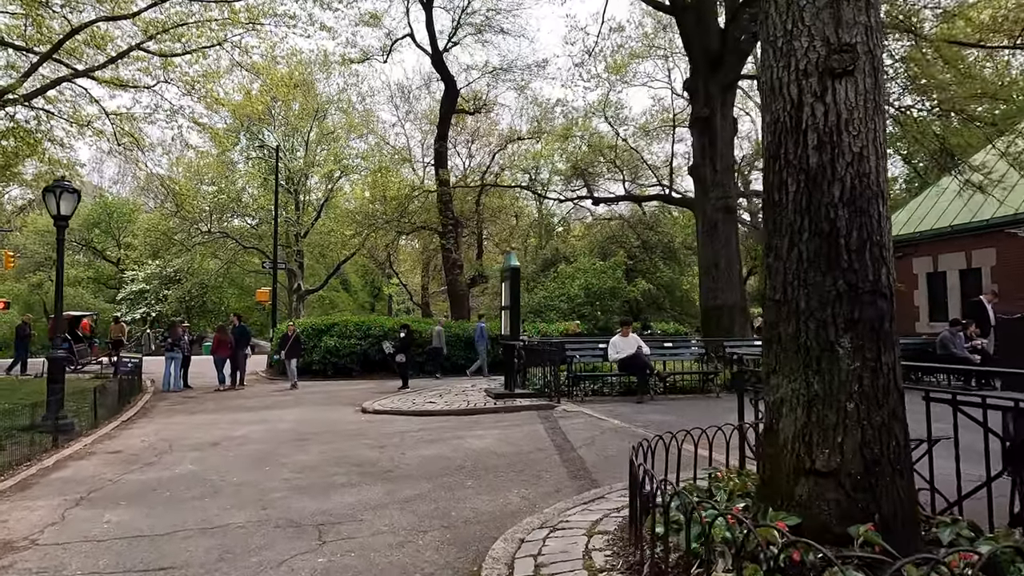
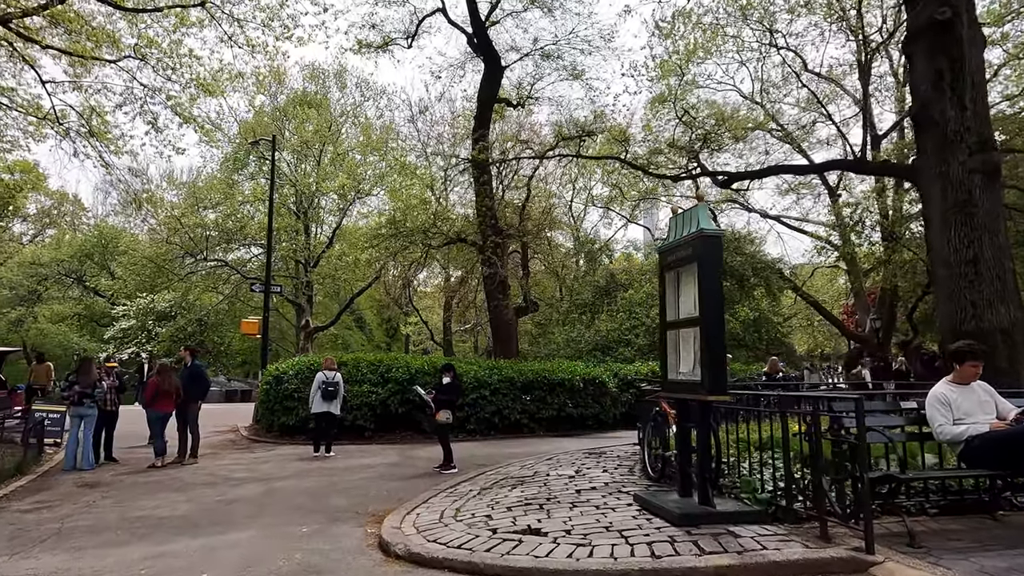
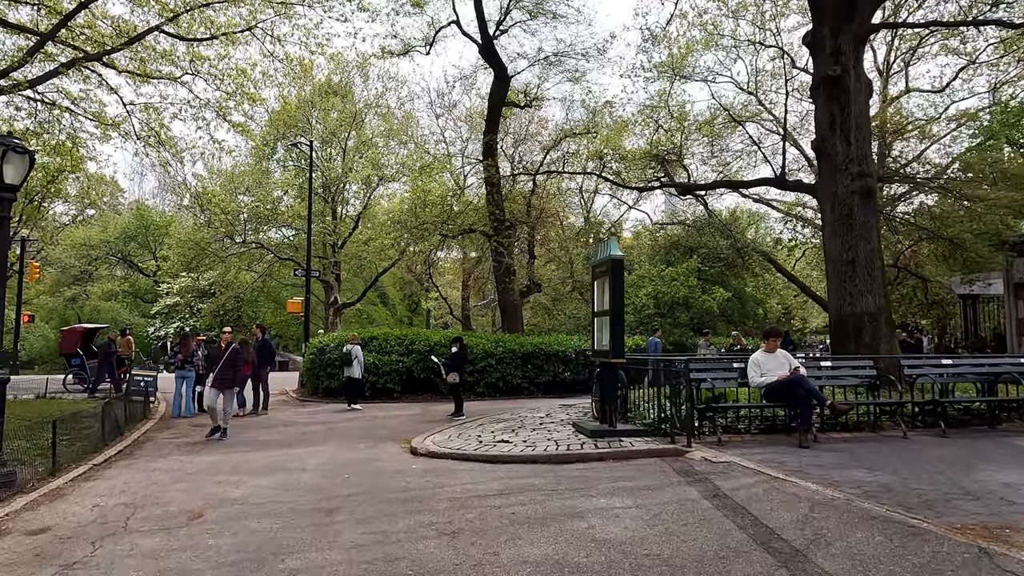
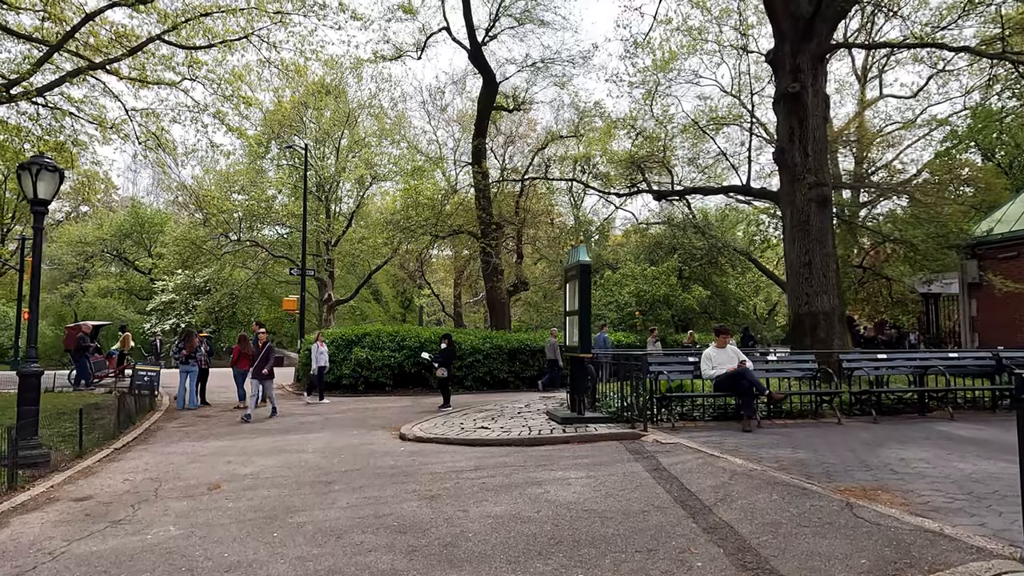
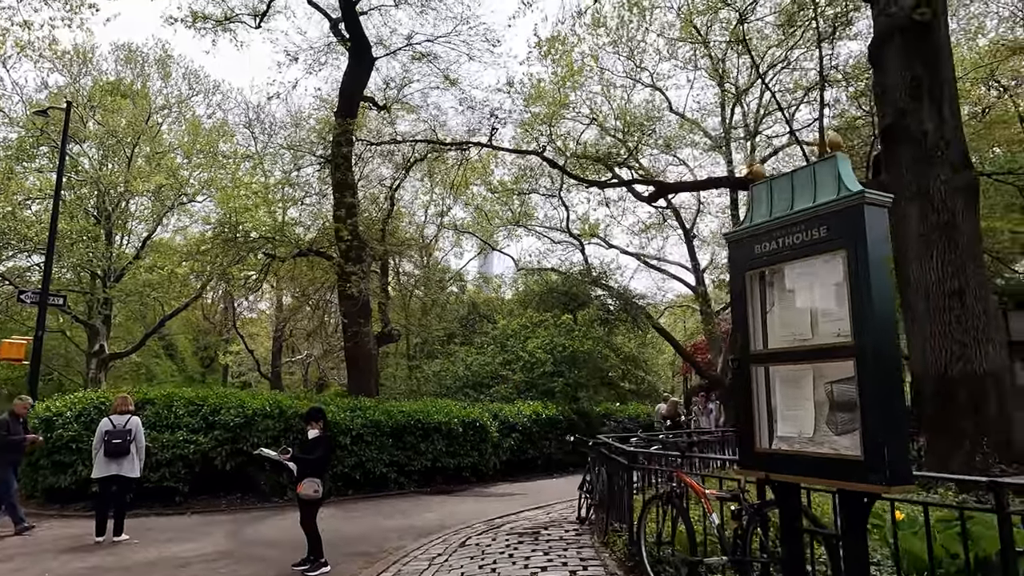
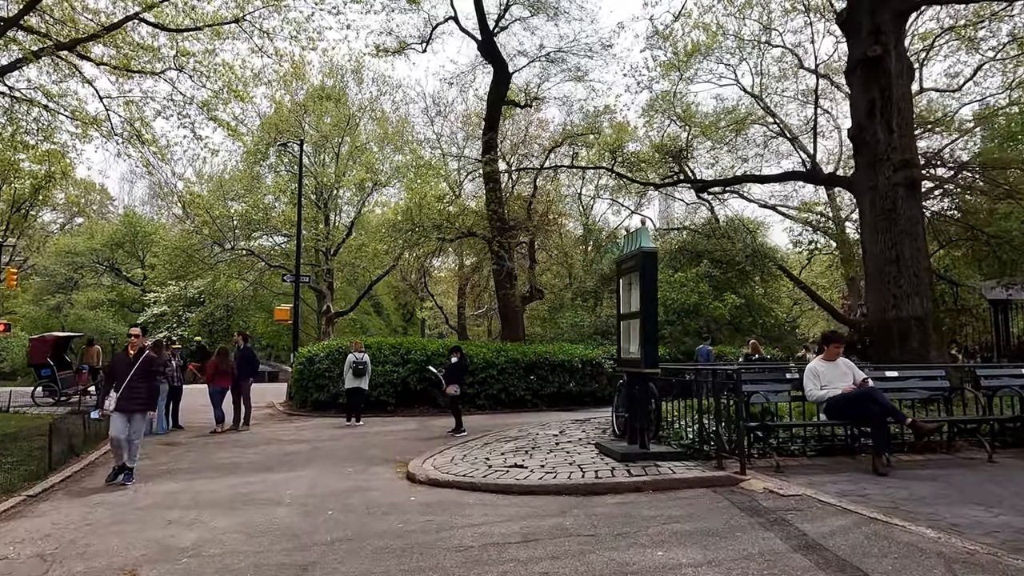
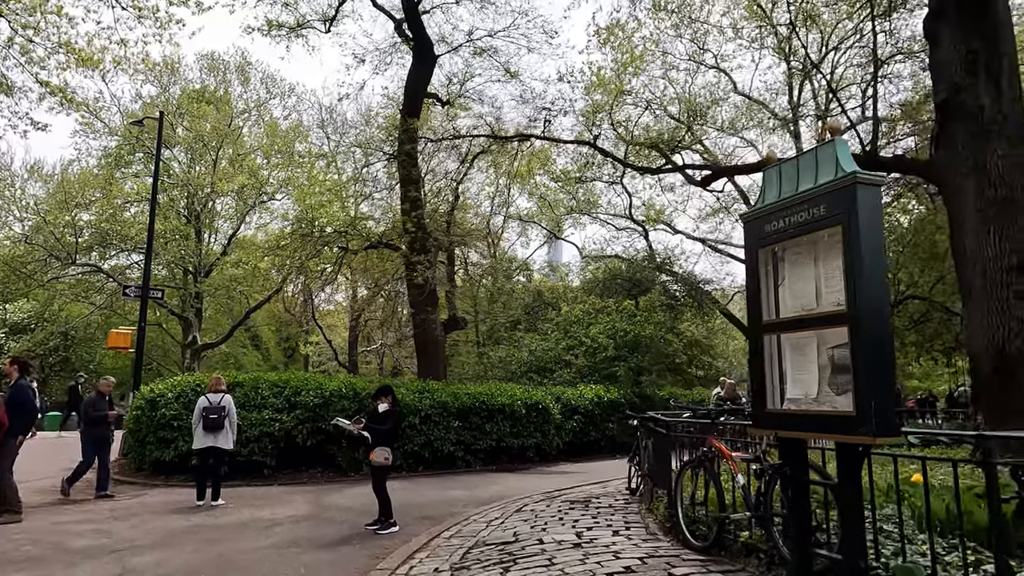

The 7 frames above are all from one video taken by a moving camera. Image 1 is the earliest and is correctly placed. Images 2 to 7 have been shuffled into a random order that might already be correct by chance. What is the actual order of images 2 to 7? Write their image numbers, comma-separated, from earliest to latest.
4, 3, 6, 2, 7, 5
